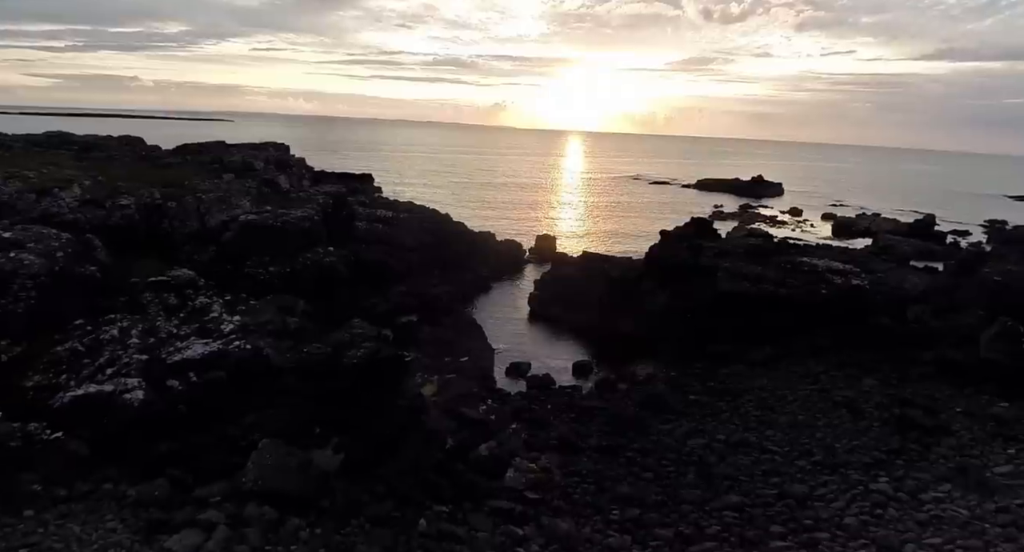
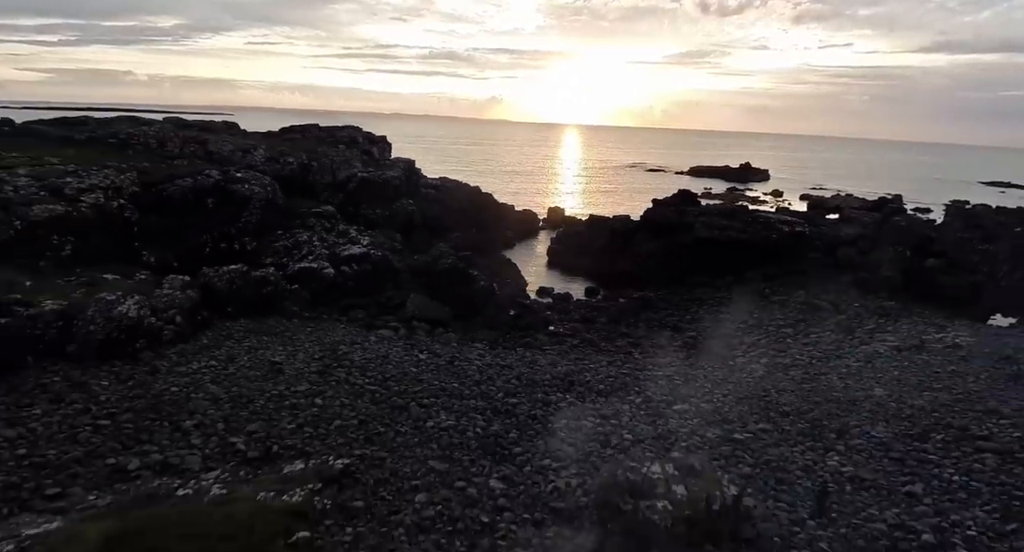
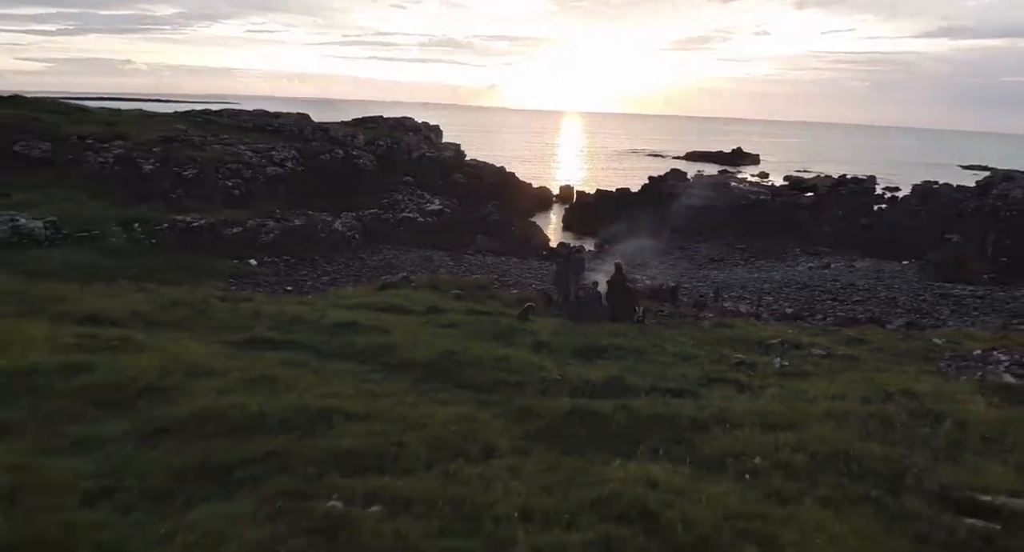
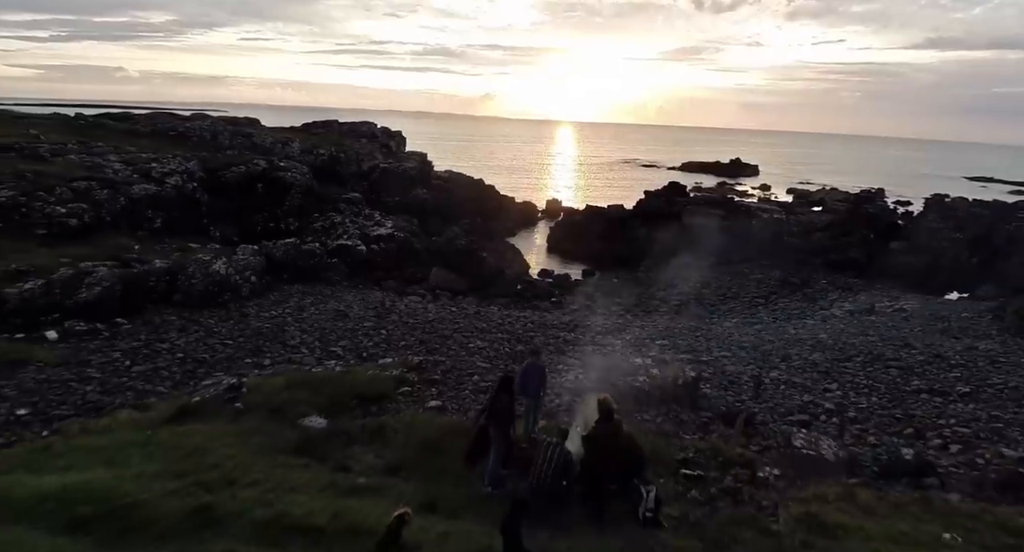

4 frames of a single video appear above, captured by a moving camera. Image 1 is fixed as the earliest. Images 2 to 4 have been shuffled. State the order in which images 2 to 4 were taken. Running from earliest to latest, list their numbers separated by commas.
2, 4, 3
